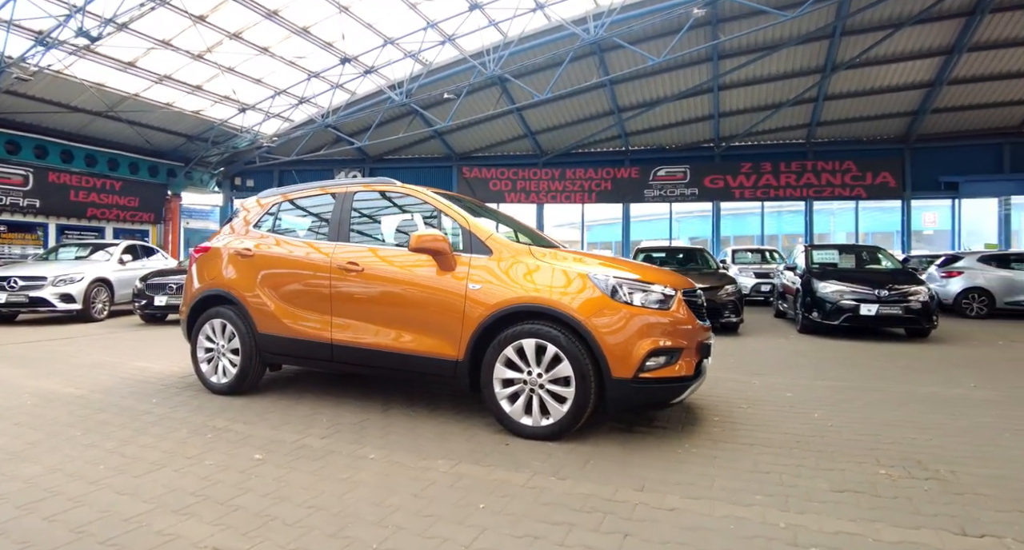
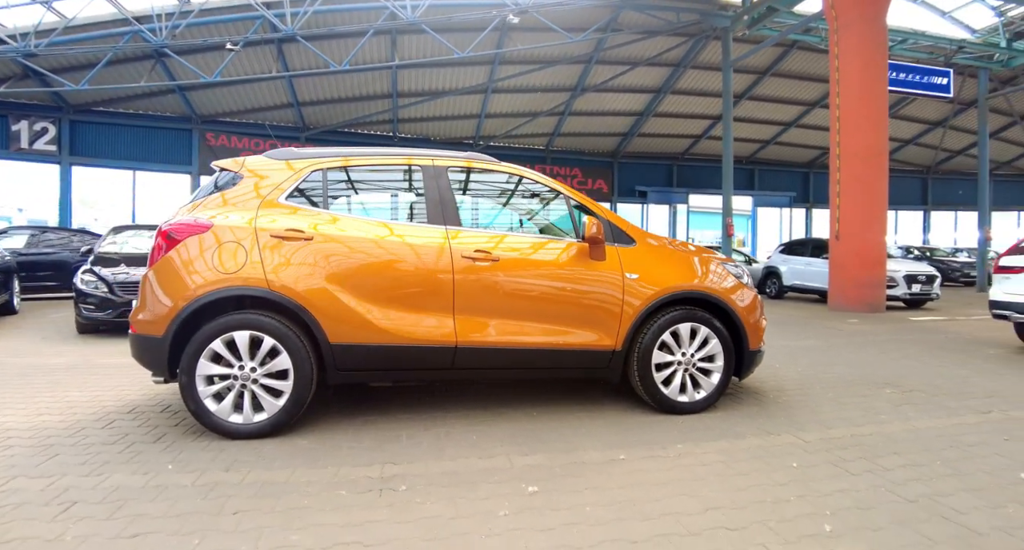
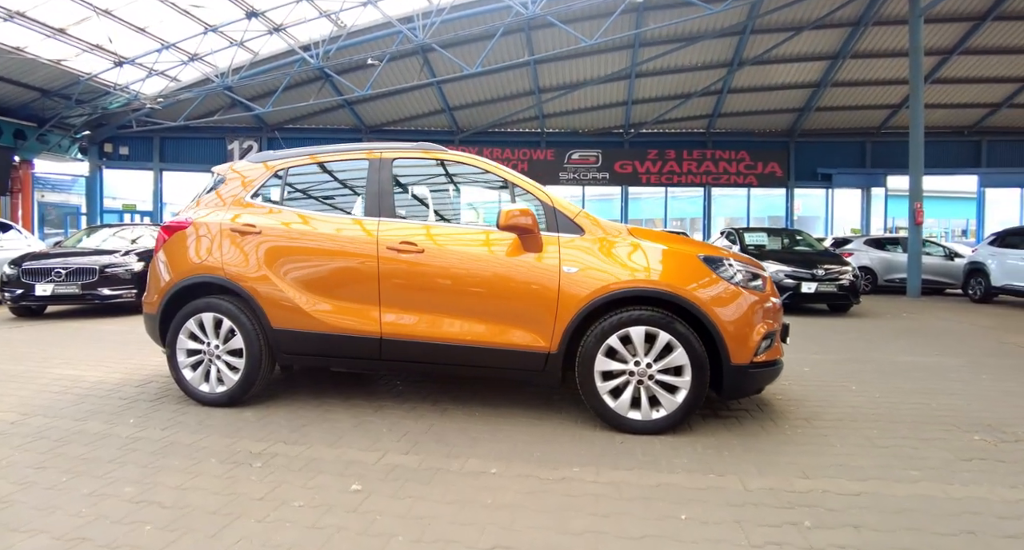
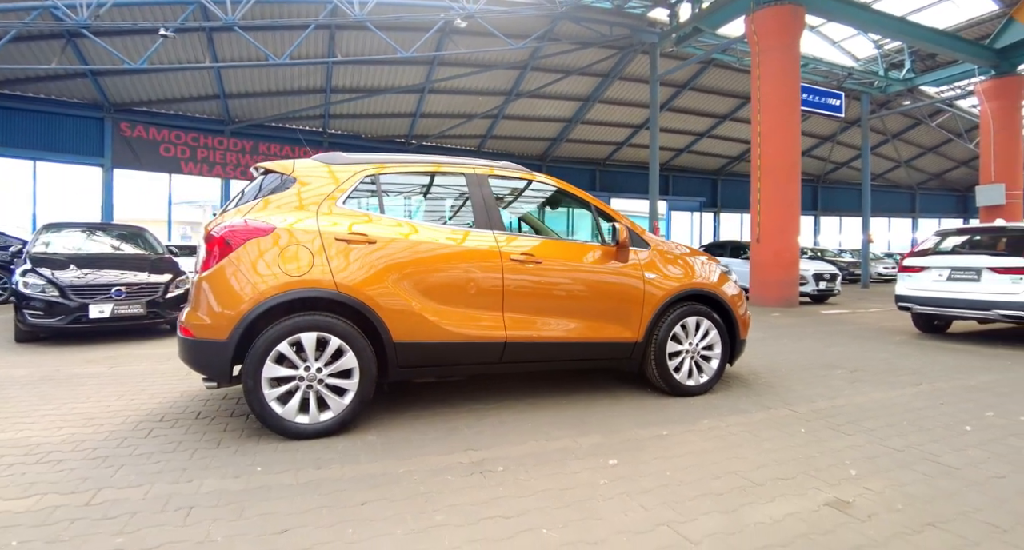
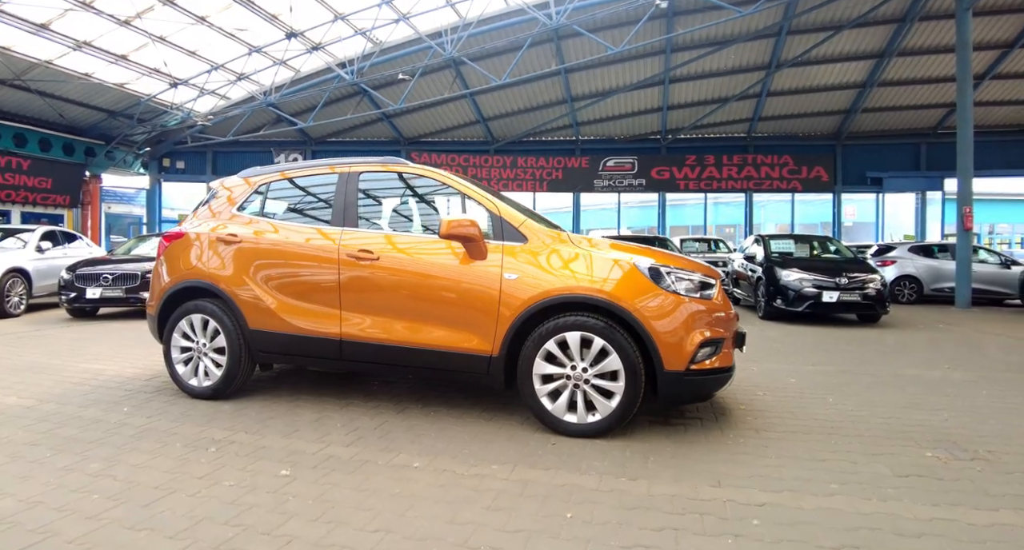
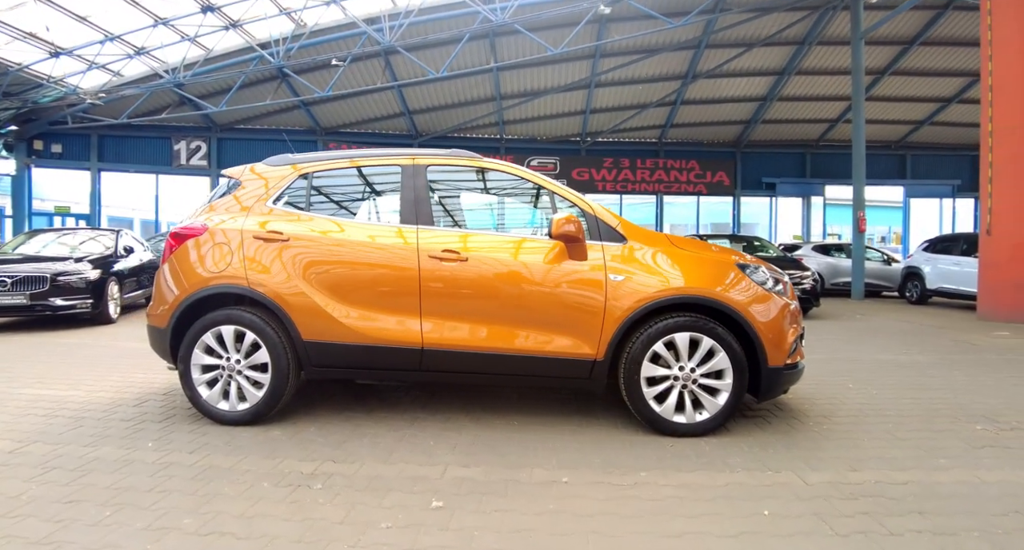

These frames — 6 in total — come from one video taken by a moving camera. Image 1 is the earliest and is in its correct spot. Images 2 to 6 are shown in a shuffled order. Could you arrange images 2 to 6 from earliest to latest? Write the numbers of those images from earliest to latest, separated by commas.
5, 3, 6, 2, 4
